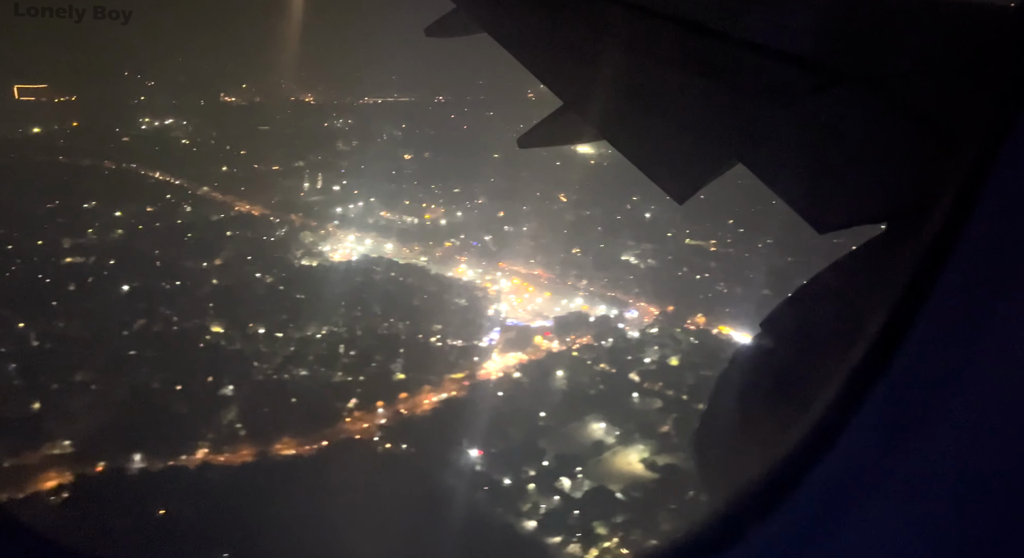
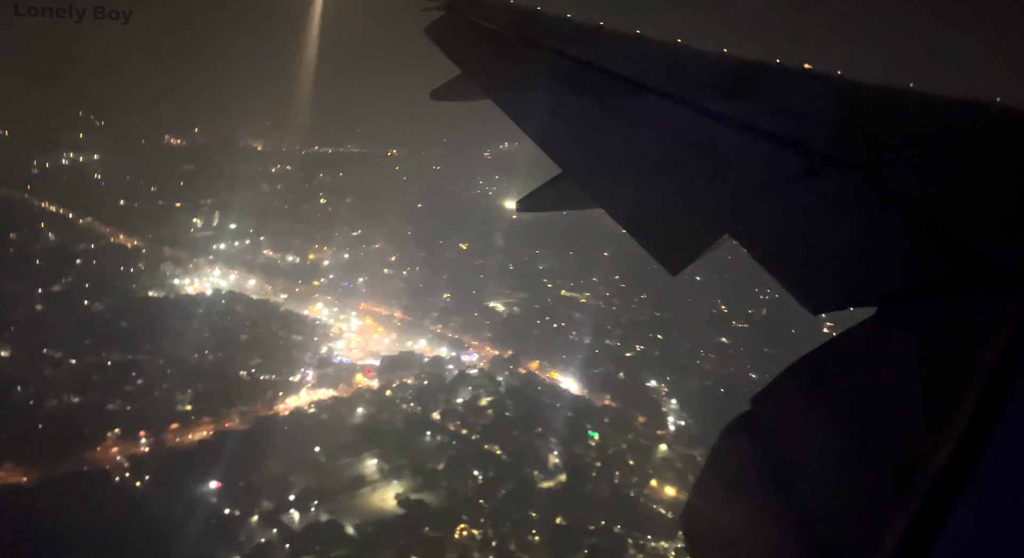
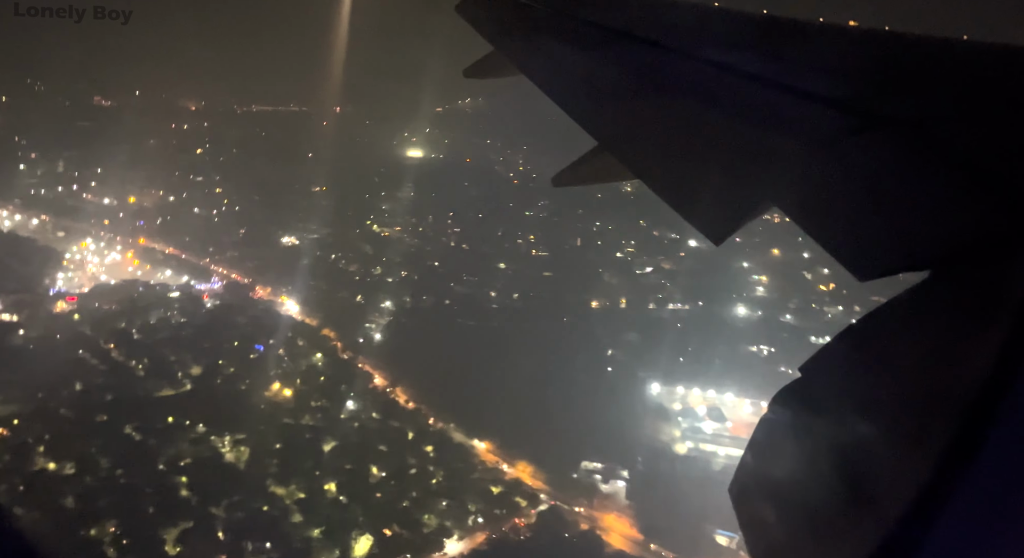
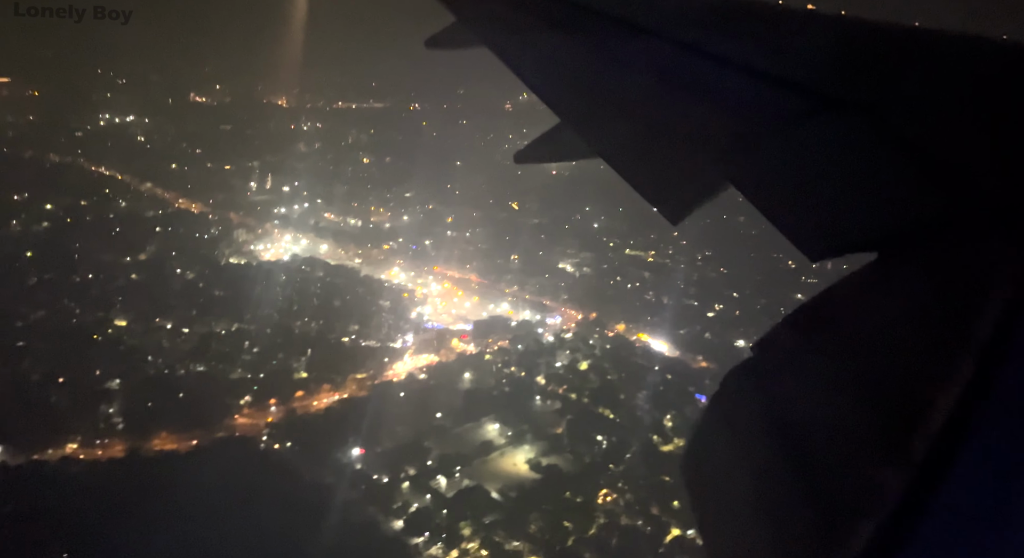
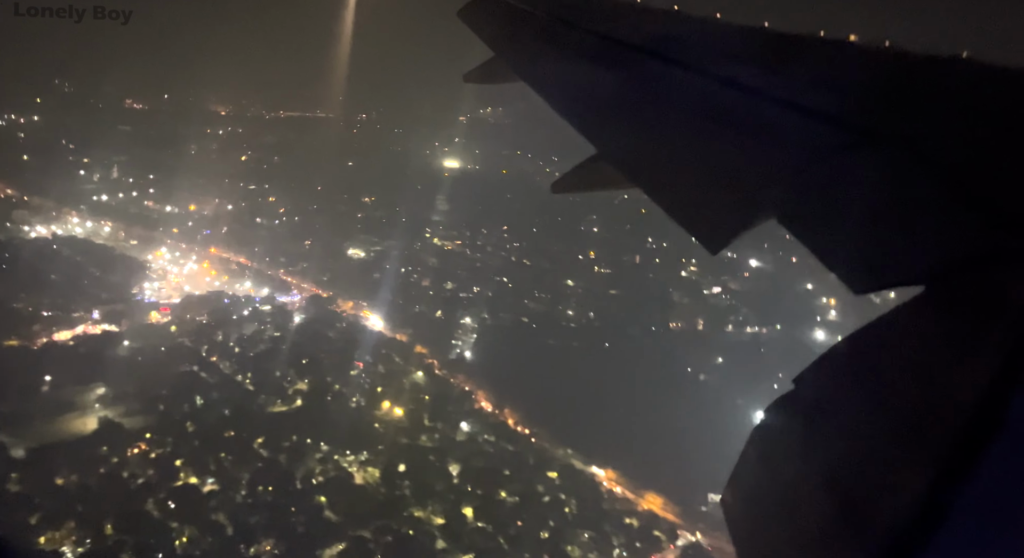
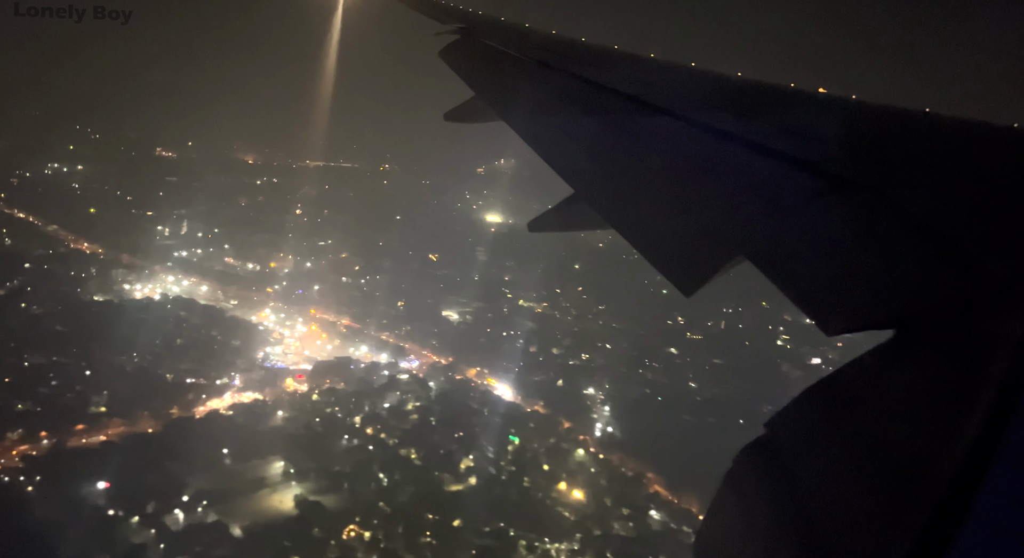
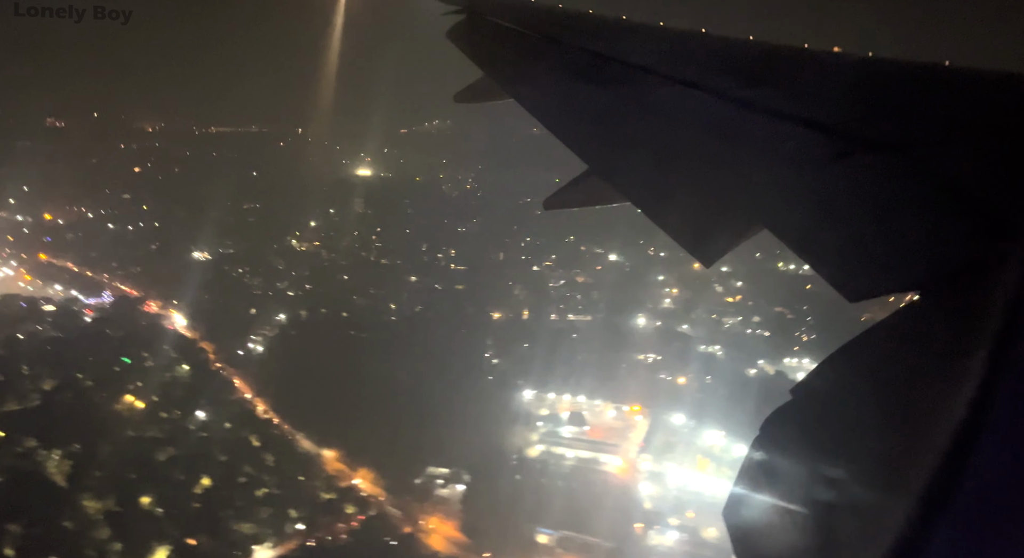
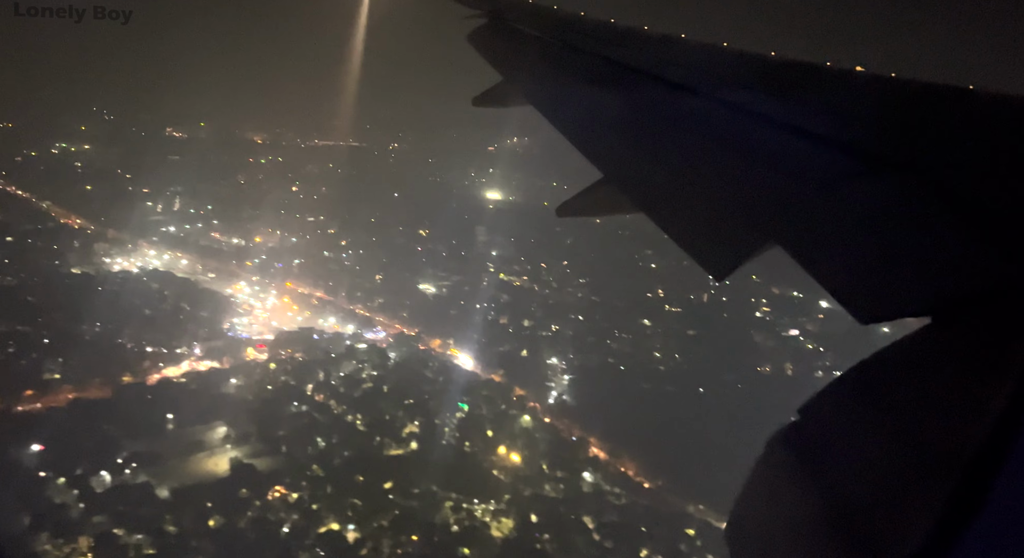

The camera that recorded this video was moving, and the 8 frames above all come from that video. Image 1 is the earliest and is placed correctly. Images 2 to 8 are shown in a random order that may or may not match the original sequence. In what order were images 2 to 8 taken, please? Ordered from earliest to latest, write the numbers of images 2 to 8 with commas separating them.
4, 2, 6, 8, 5, 3, 7
